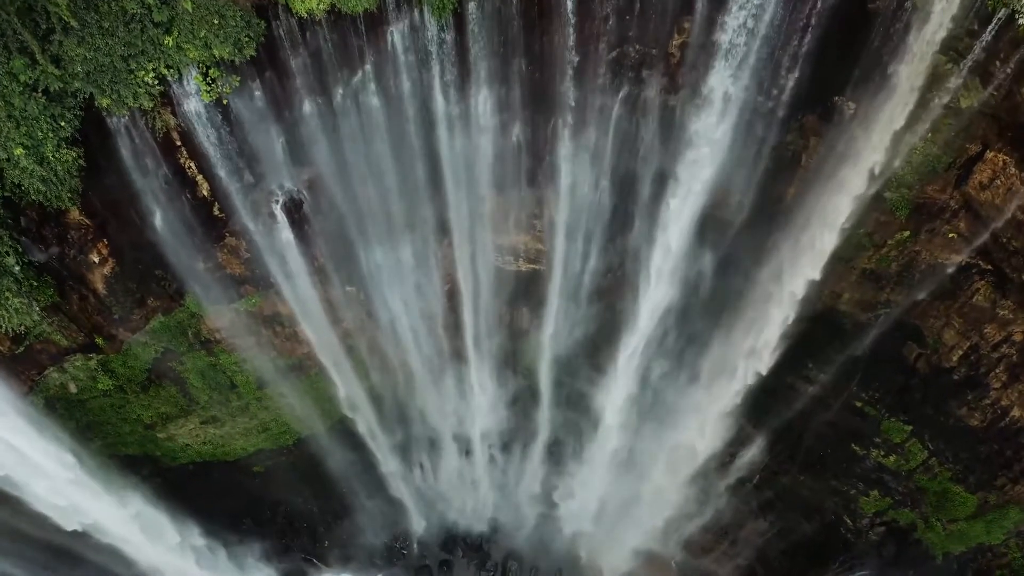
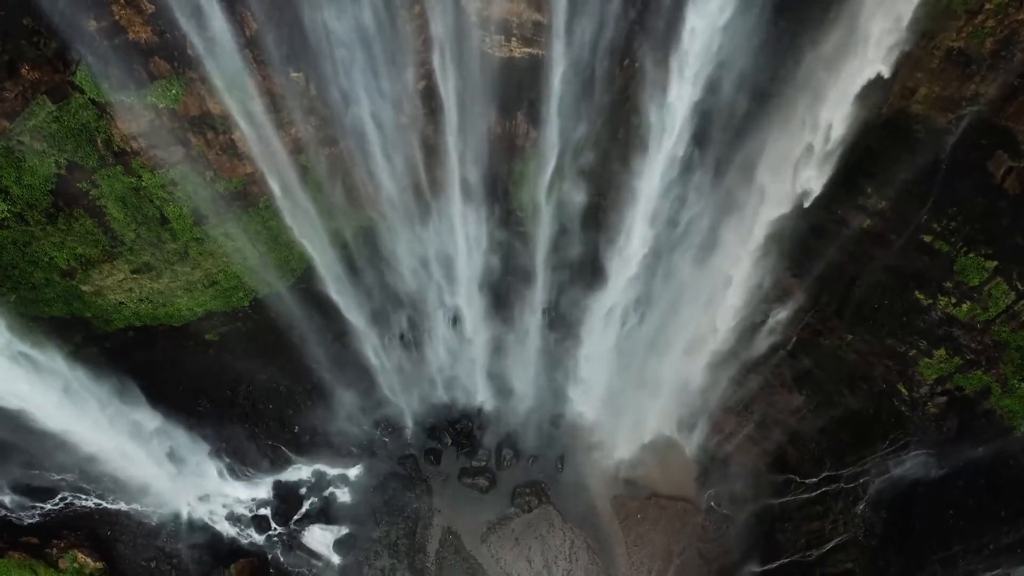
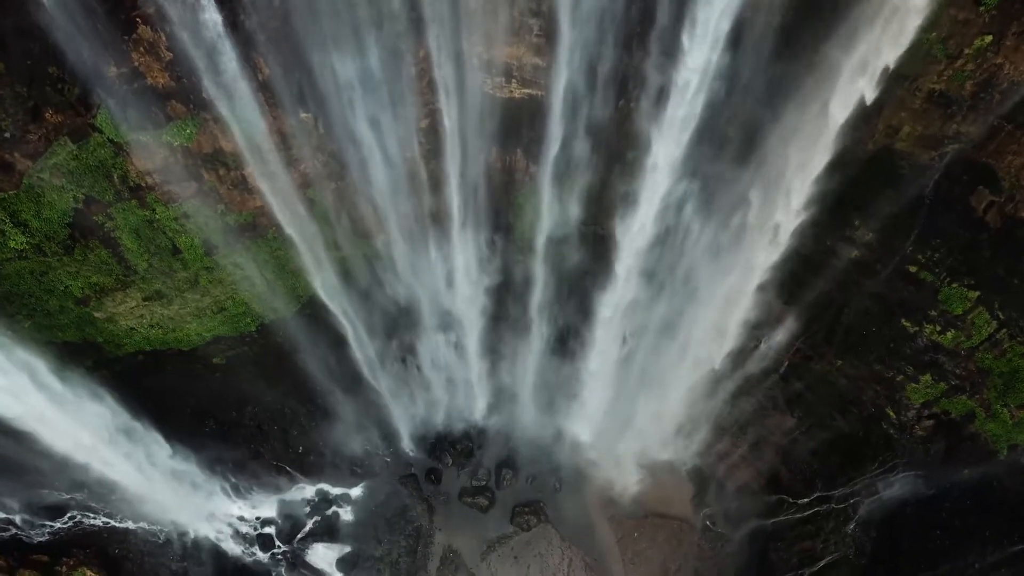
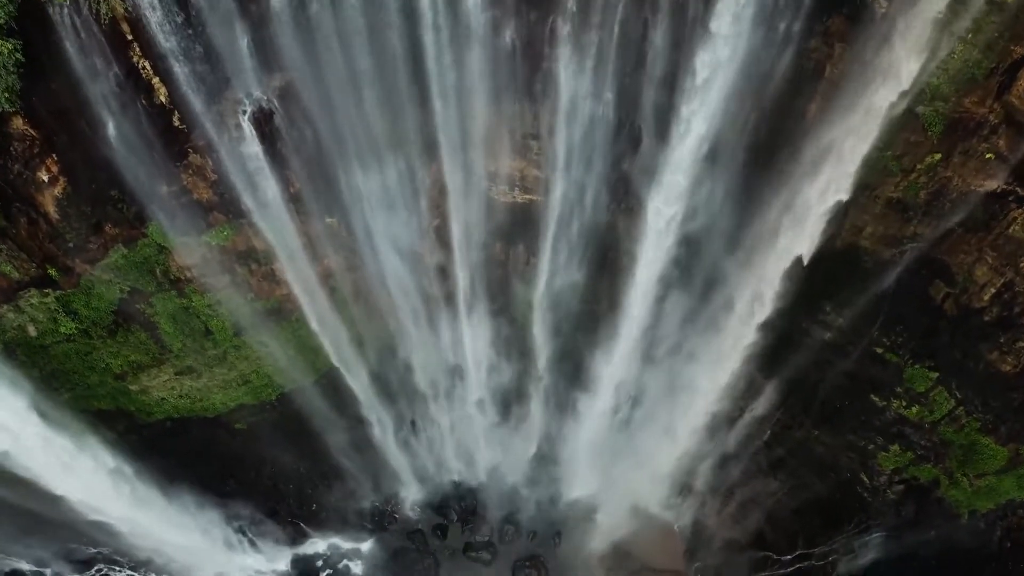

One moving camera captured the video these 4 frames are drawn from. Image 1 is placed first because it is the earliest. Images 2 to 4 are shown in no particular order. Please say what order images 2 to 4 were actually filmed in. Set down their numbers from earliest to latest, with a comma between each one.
4, 3, 2
